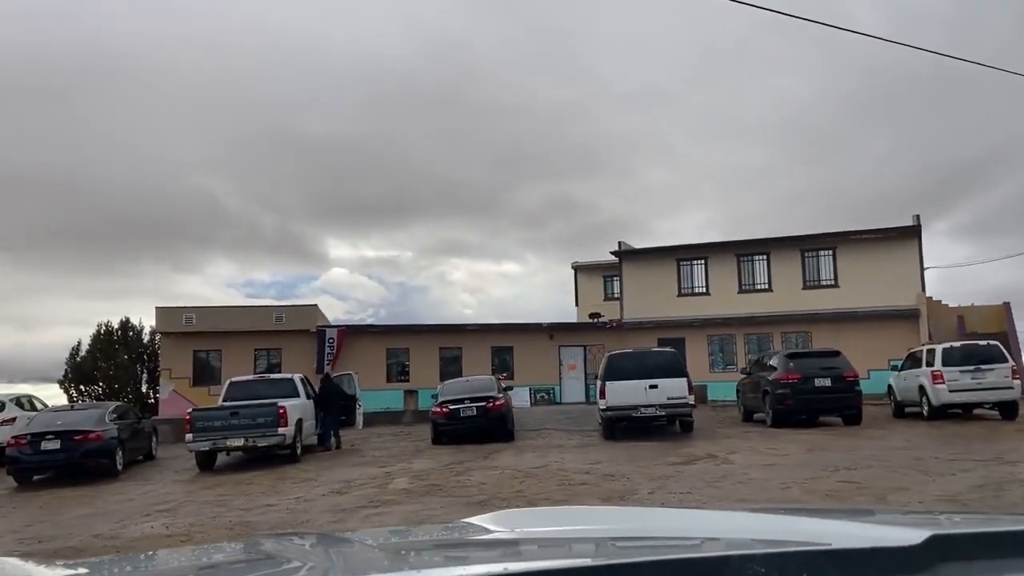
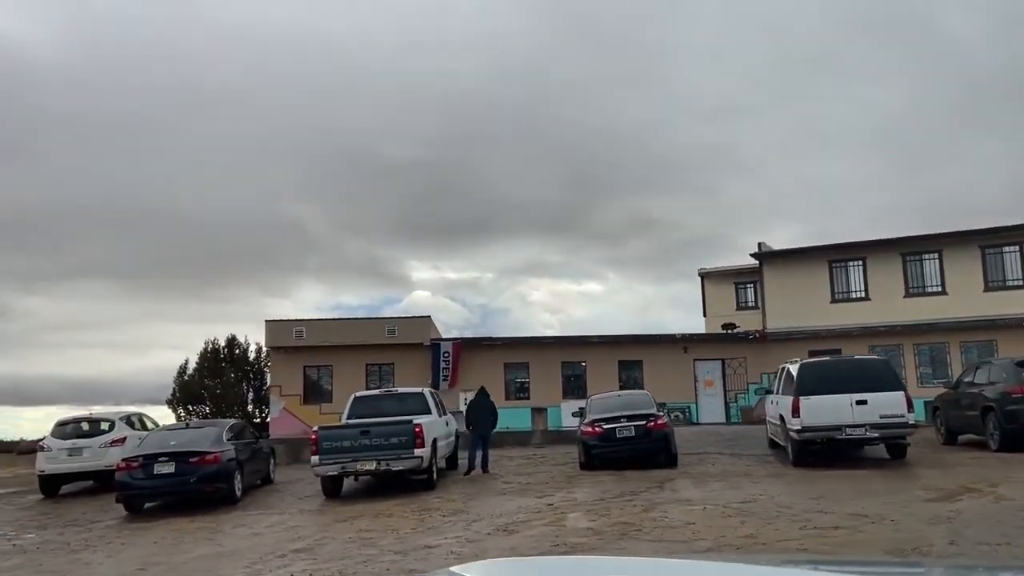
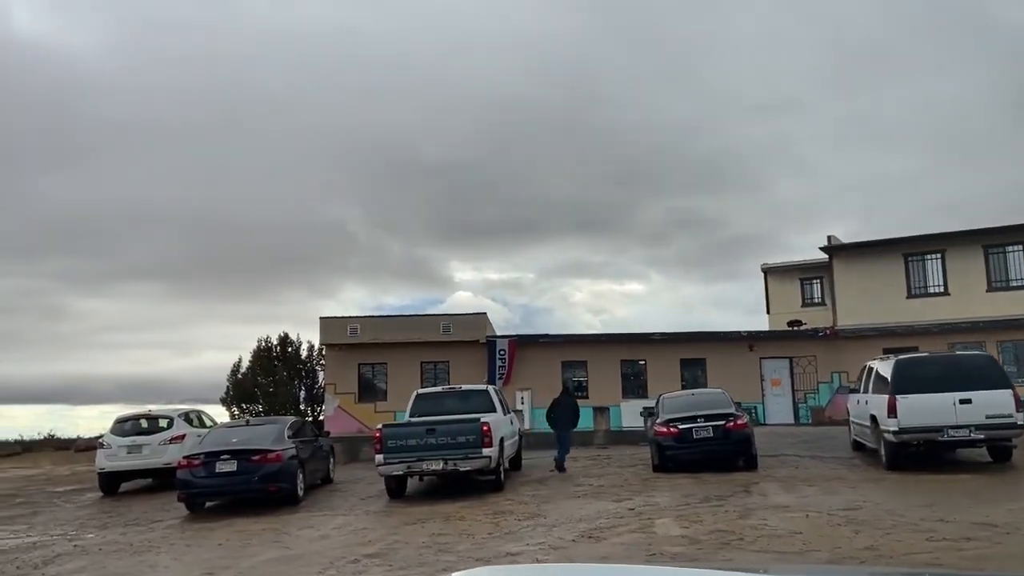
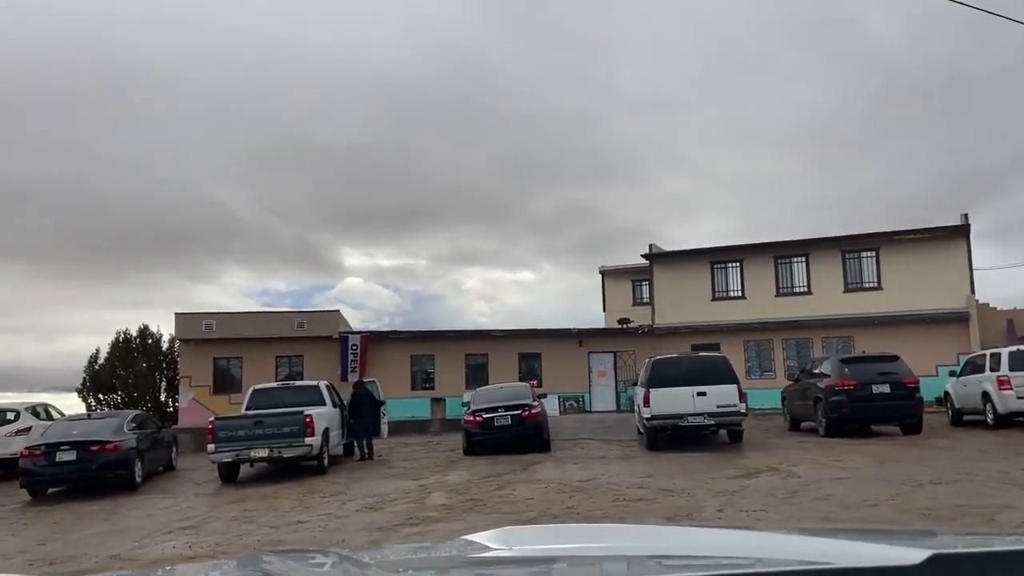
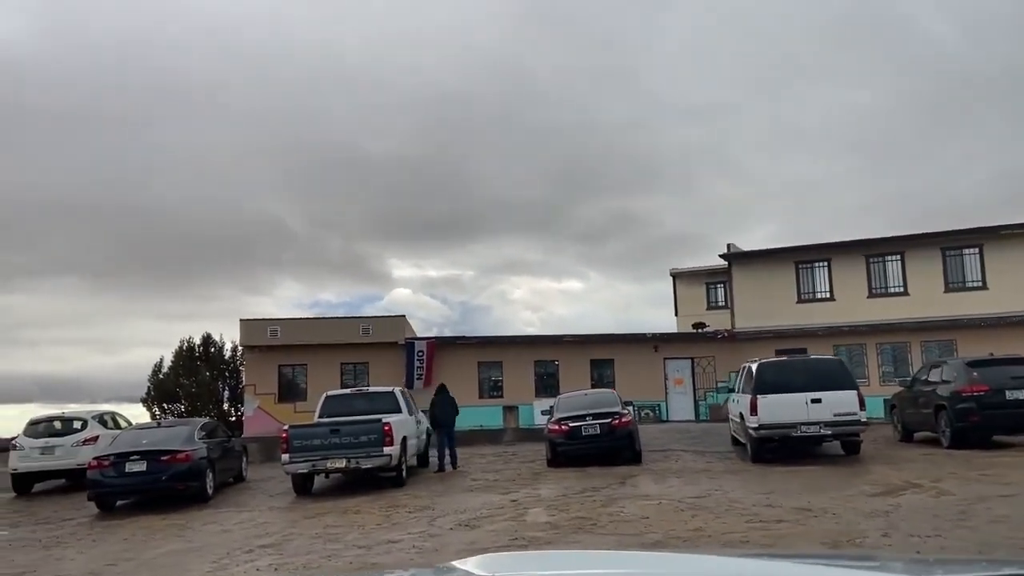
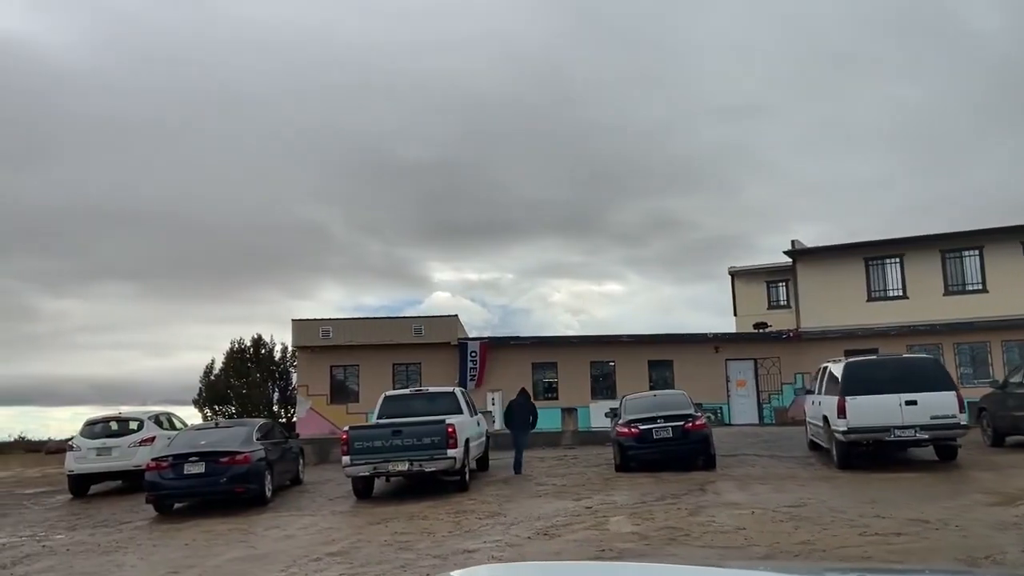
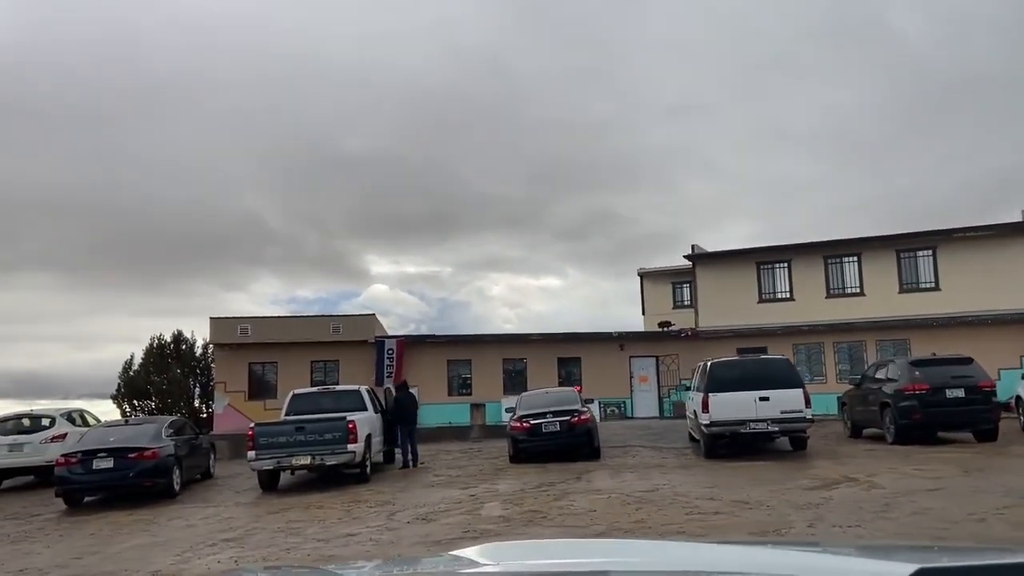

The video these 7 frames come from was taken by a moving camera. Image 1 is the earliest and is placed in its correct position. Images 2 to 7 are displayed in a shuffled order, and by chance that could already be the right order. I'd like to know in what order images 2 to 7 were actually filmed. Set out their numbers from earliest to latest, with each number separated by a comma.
4, 7, 5, 2, 6, 3
